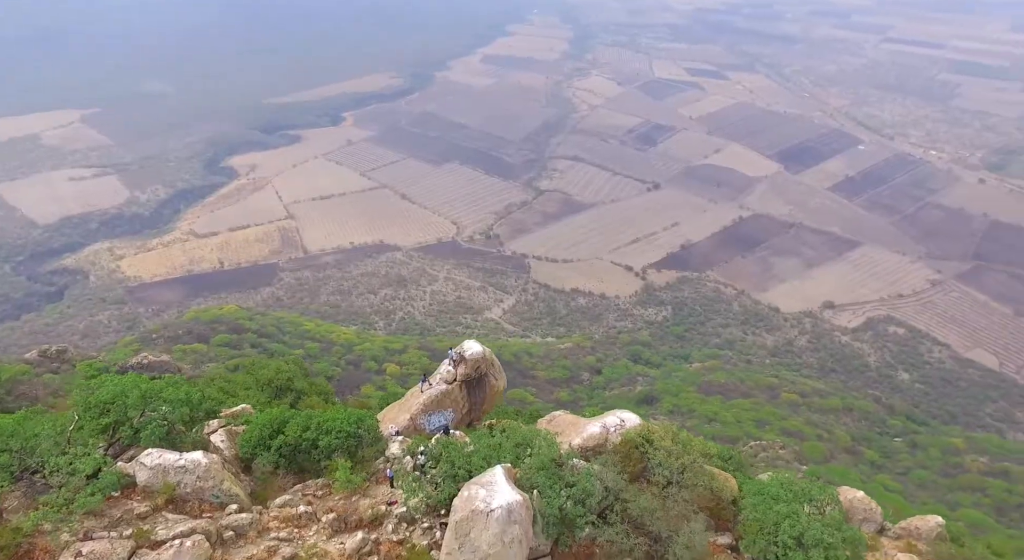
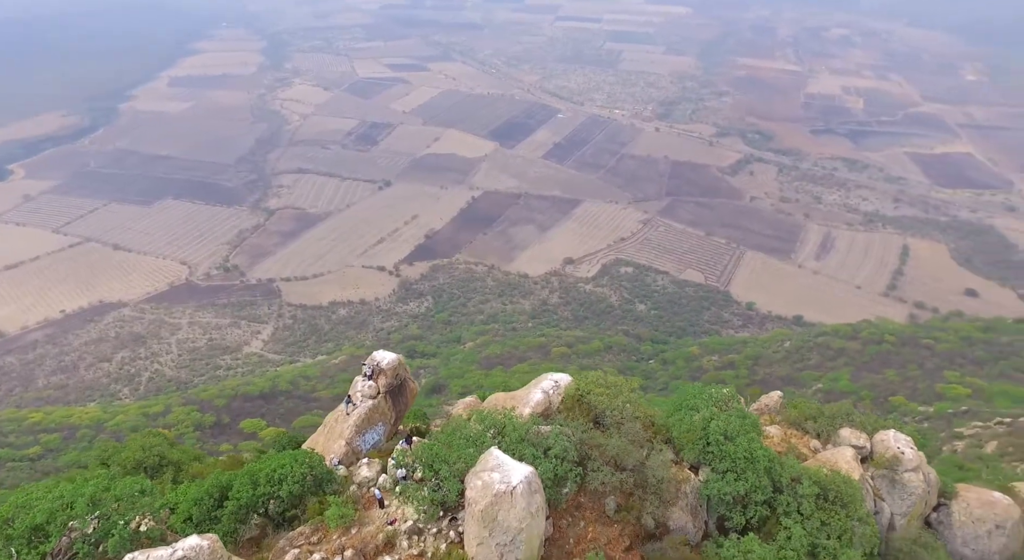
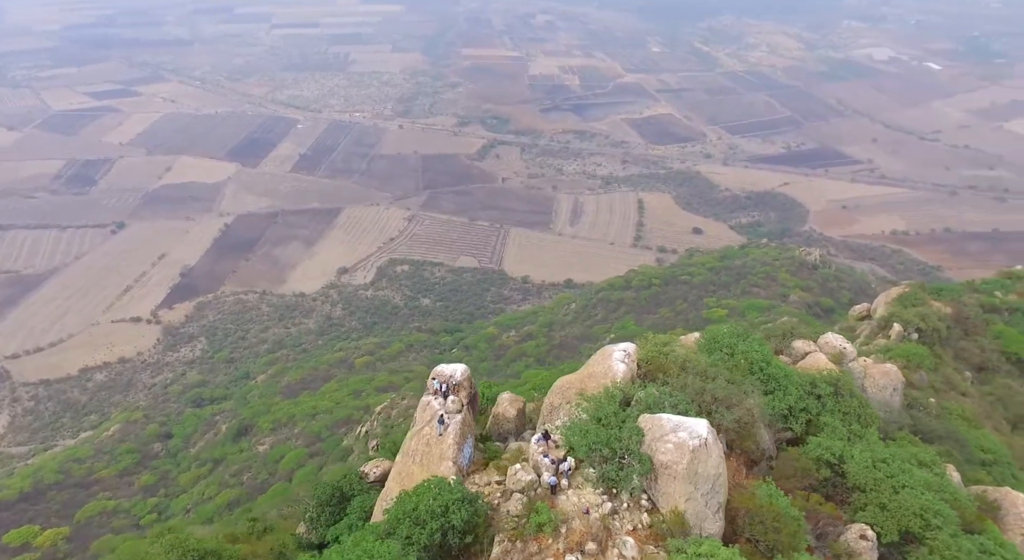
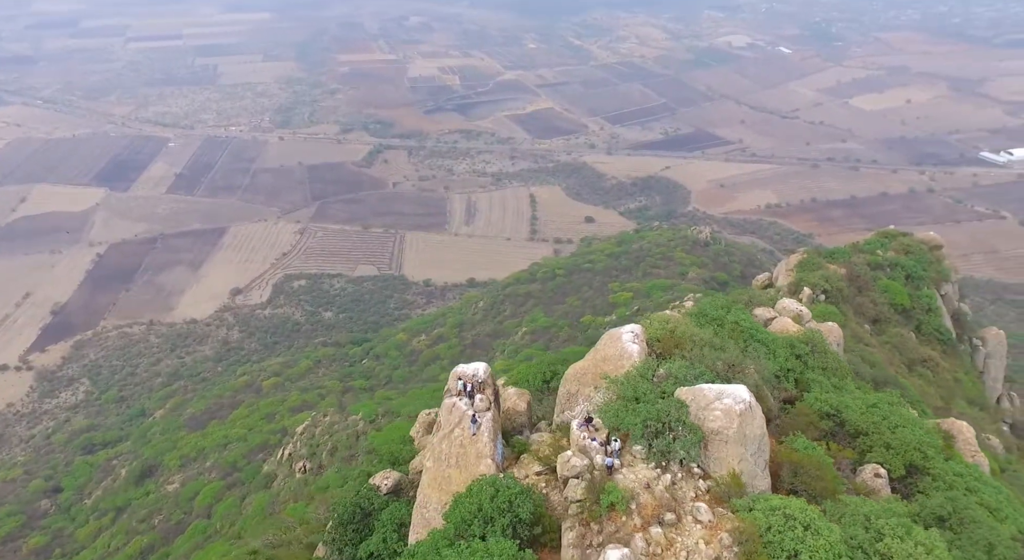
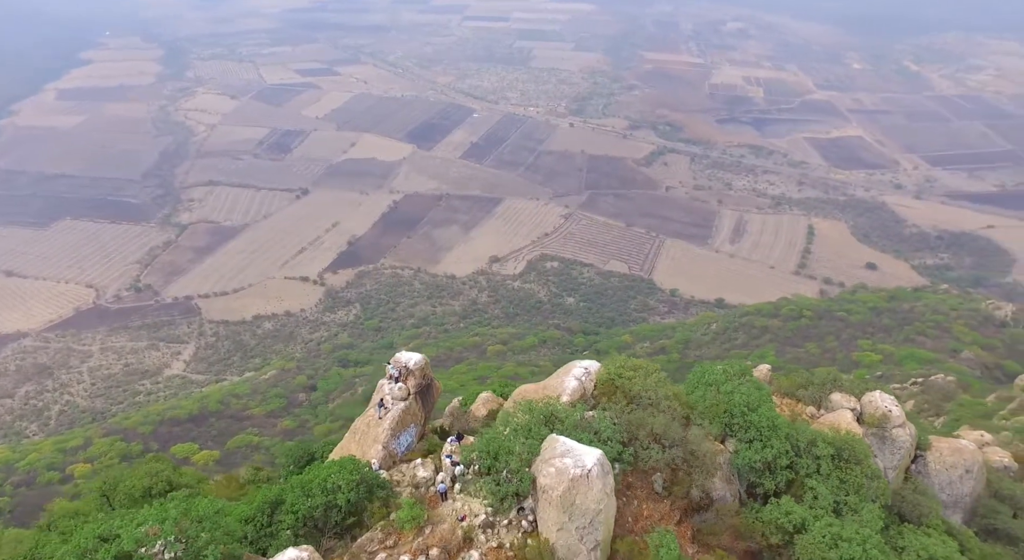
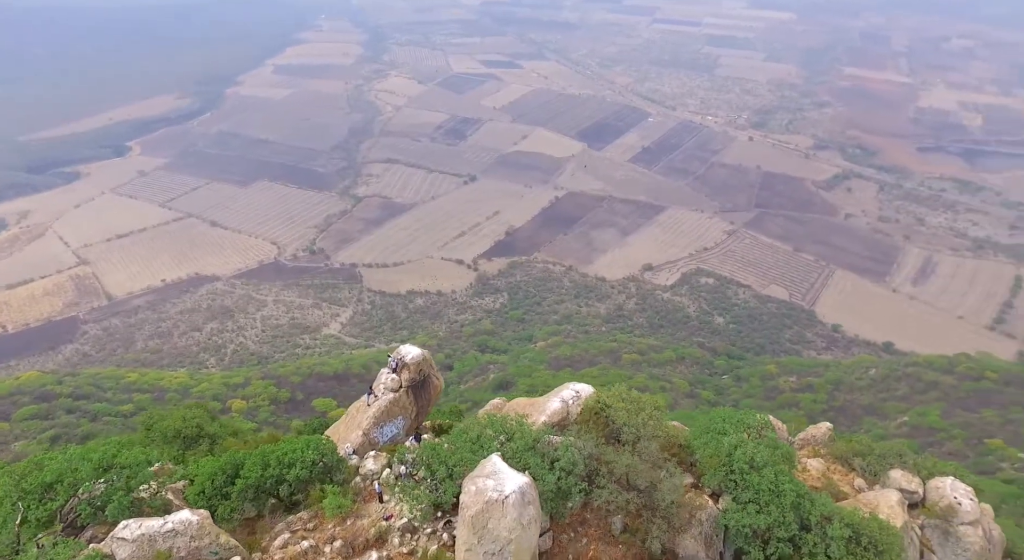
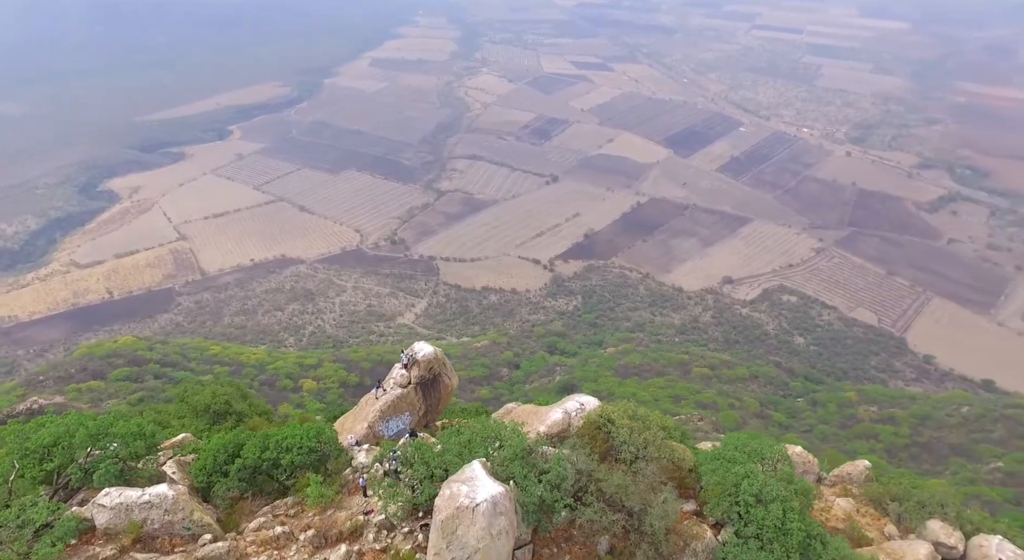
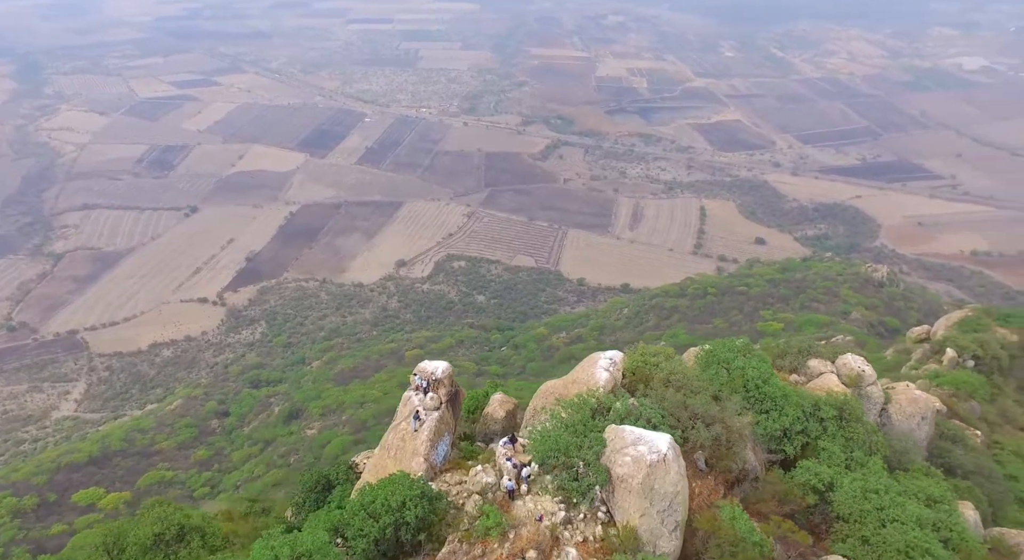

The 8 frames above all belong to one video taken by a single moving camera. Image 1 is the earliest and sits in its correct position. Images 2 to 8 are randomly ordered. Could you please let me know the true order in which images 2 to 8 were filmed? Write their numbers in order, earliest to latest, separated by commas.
7, 6, 2, 5, 8, 3, 4
